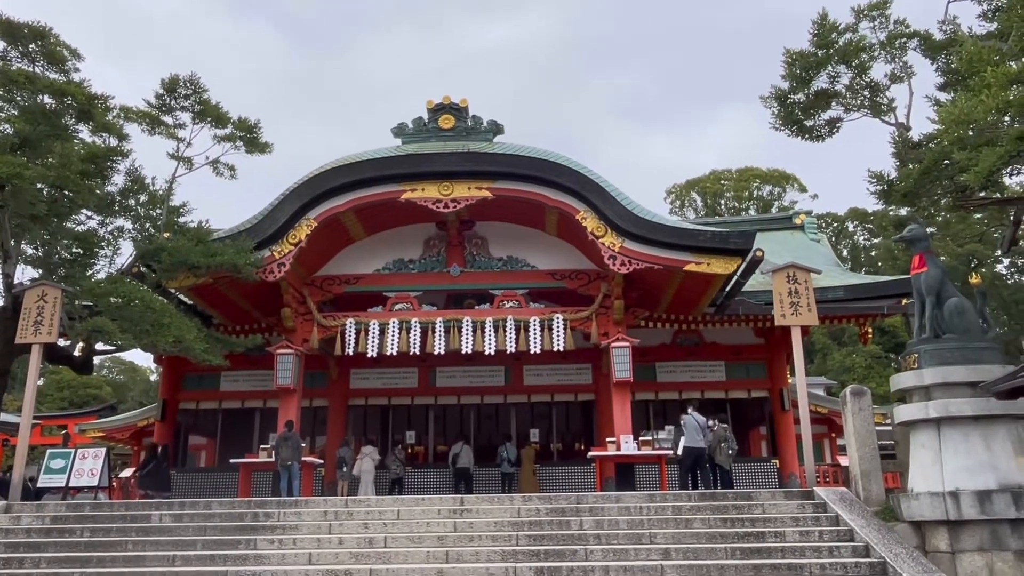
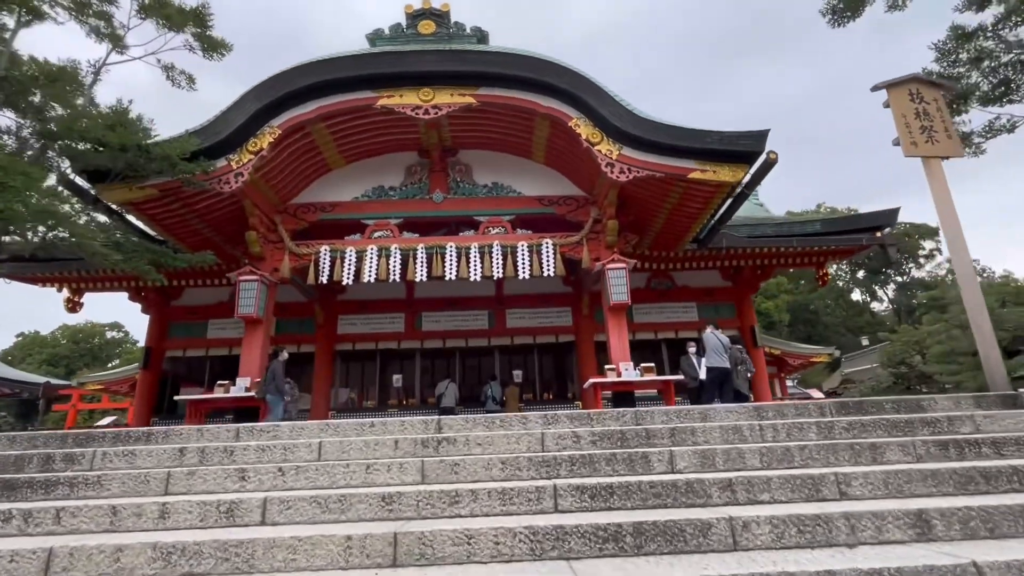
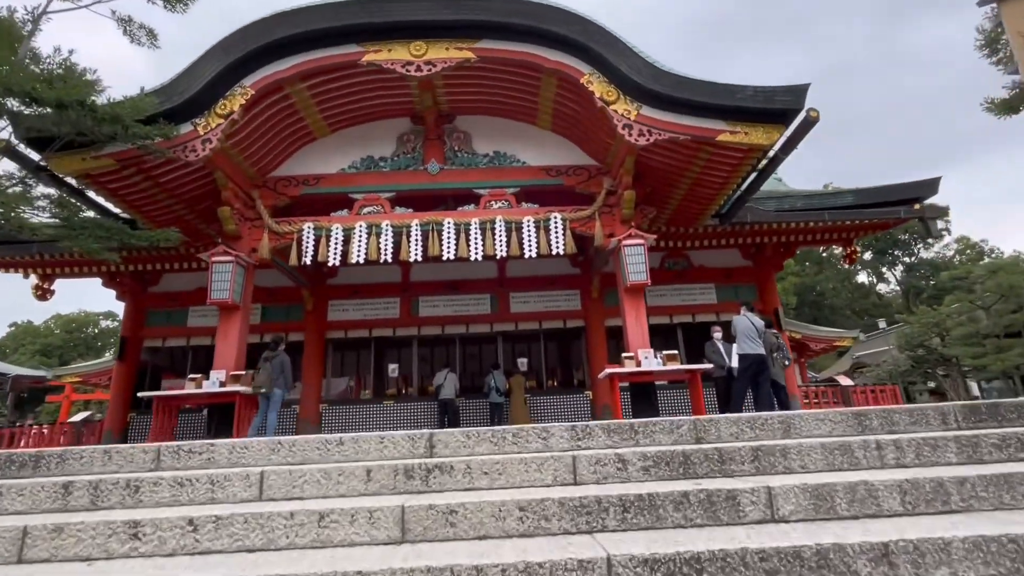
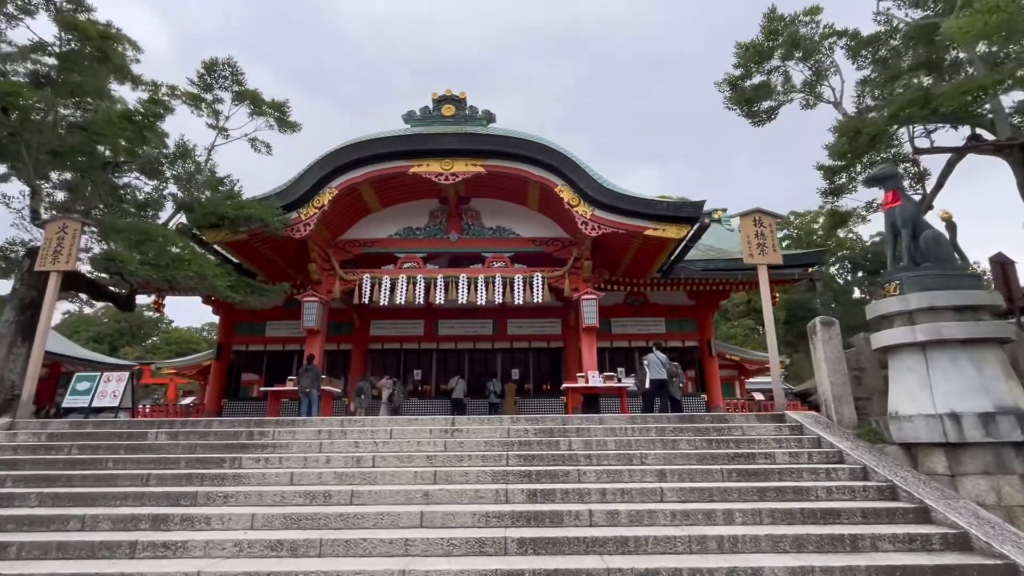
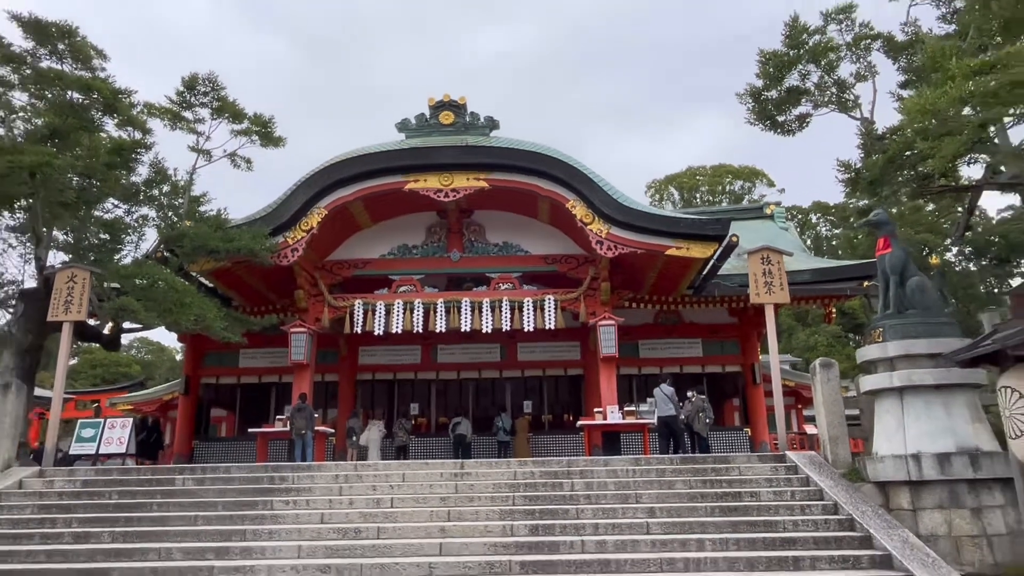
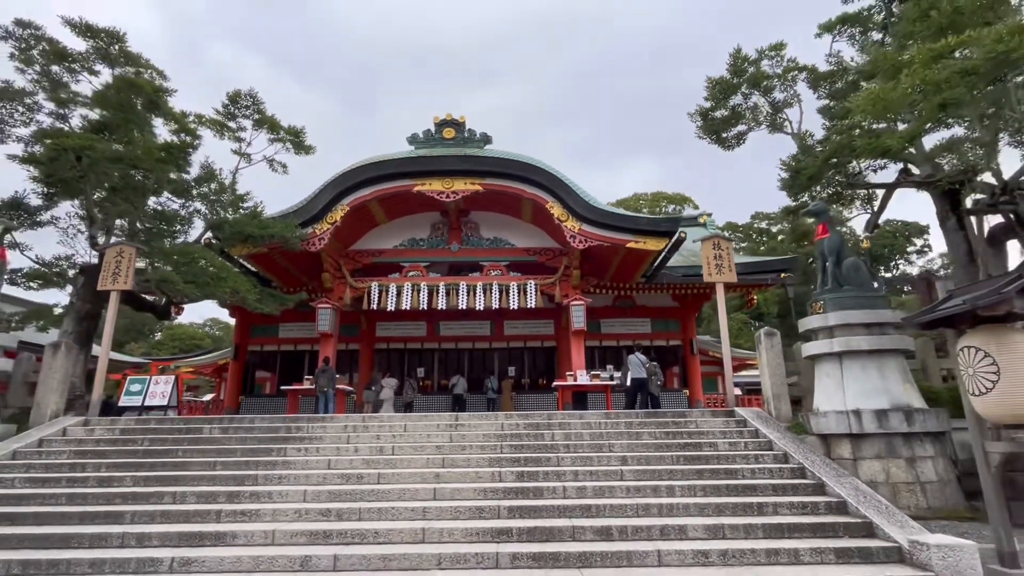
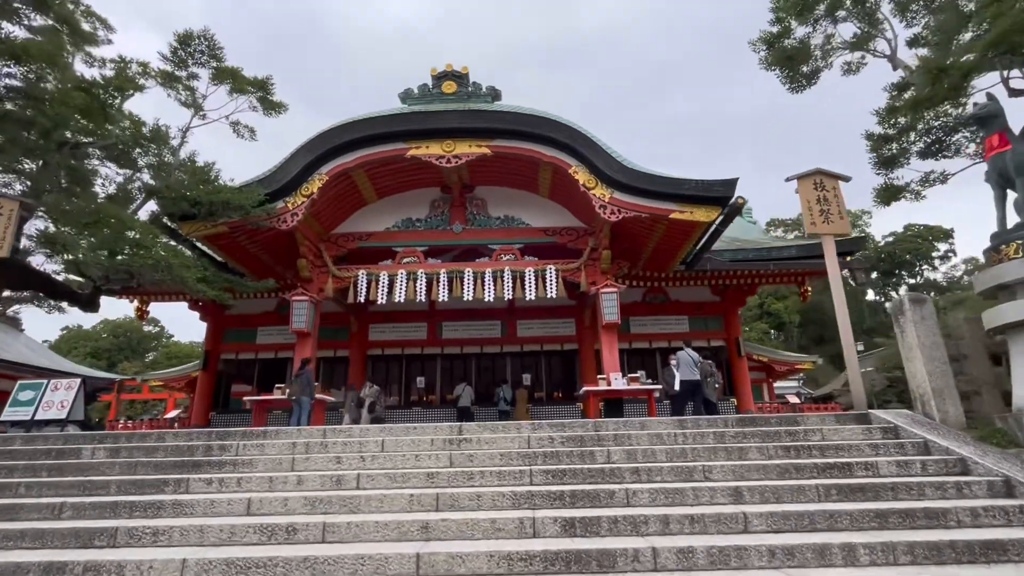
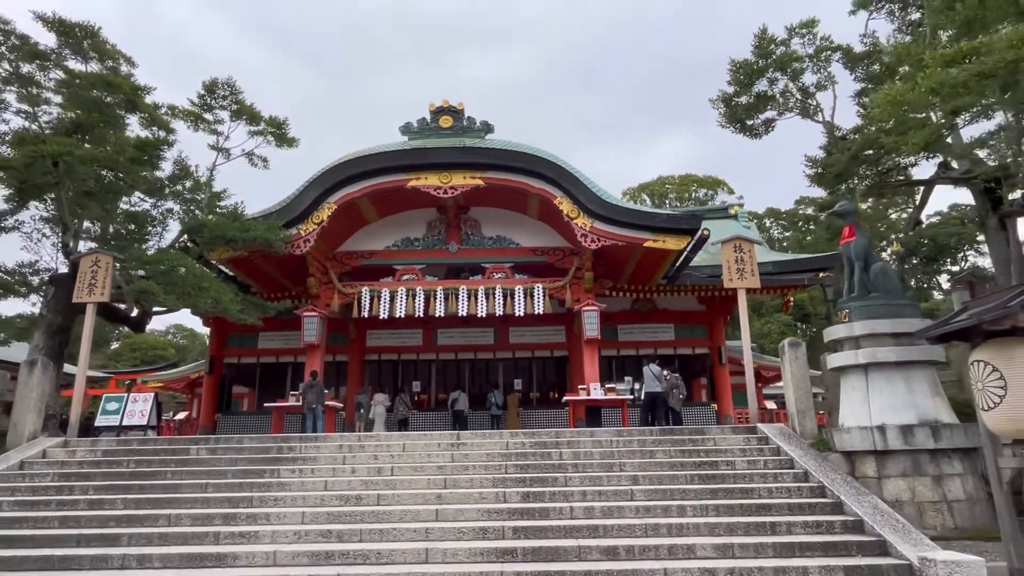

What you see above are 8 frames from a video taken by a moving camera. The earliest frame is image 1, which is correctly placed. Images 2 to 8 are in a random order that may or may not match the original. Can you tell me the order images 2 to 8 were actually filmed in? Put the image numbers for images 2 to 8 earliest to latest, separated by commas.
5, 8, 6, 4, 7, 2, 3
